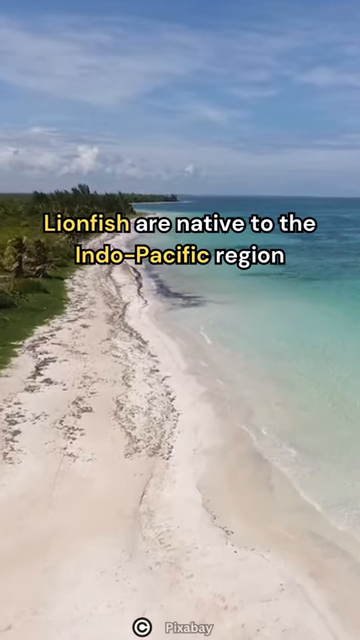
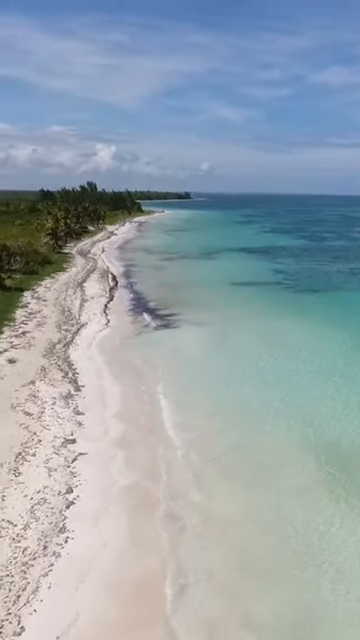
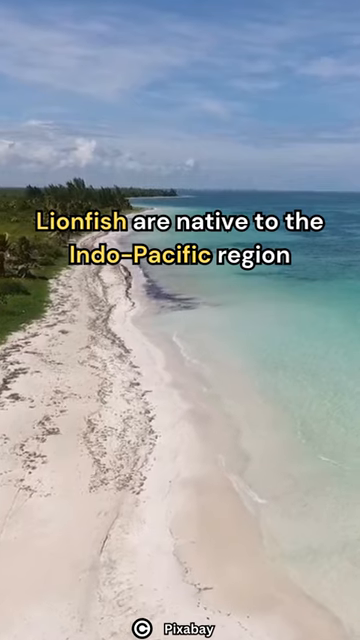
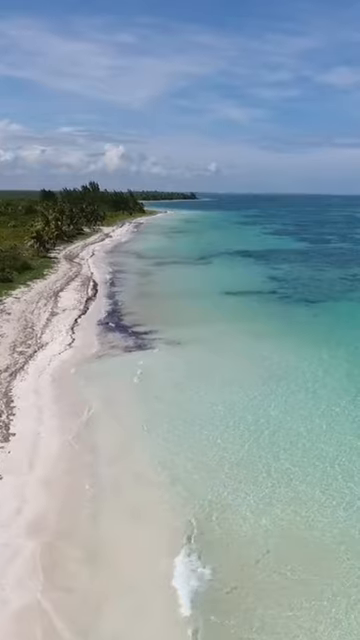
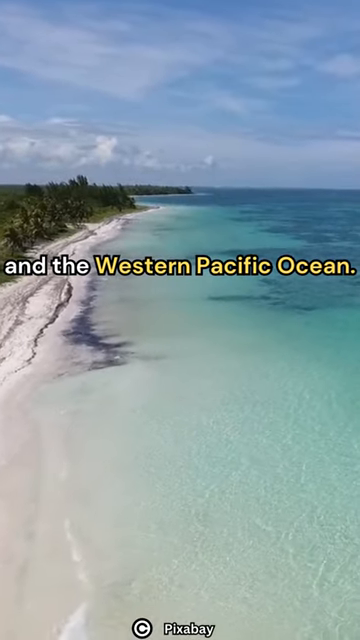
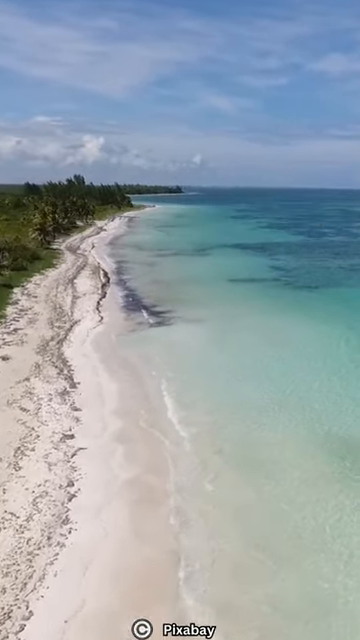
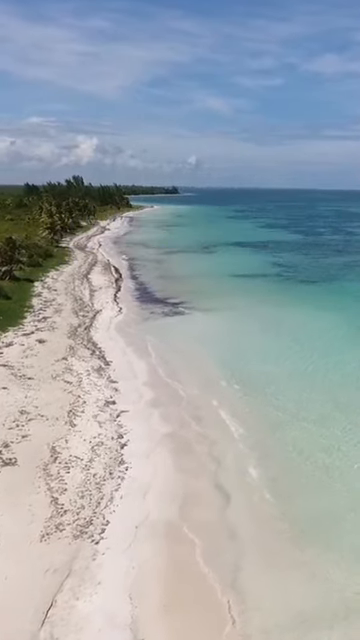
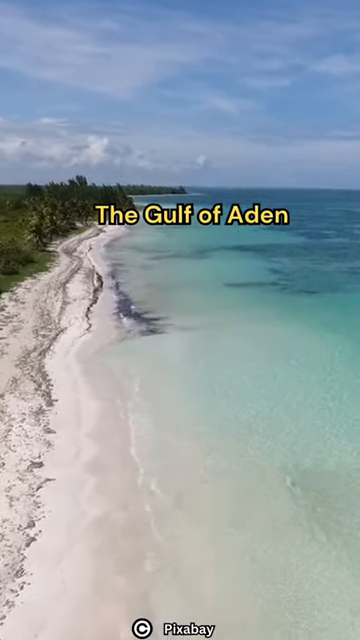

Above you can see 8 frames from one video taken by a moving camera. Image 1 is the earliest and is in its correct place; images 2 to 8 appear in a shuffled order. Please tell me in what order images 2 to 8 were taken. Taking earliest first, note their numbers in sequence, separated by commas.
3, 7, 6, 2, 8, 4, 5
